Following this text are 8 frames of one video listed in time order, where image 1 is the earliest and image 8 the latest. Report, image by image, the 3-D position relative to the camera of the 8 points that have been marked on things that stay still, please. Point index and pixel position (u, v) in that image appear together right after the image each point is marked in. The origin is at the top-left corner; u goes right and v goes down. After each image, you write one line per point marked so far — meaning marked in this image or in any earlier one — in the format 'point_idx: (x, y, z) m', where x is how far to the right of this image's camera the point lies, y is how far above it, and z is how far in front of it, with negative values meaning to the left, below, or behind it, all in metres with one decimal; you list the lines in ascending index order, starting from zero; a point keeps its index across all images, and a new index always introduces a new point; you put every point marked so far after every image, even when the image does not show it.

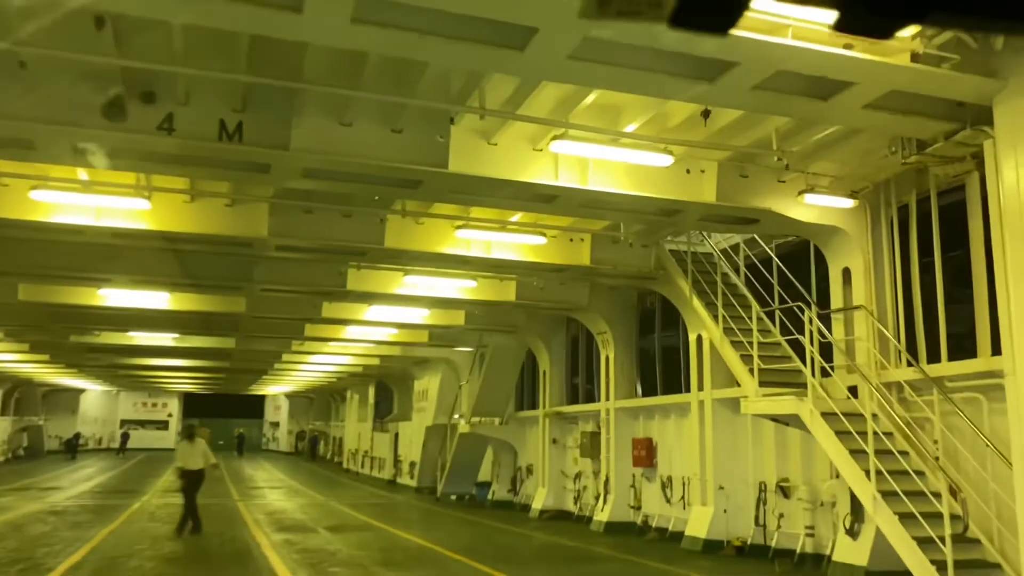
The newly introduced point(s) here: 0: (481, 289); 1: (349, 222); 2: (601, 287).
0: (-0.6, 0.0, +16.2) m
1: (-2.3, +0.9, +12.3) m
2: (+1.7, 0.0, +16.9) m
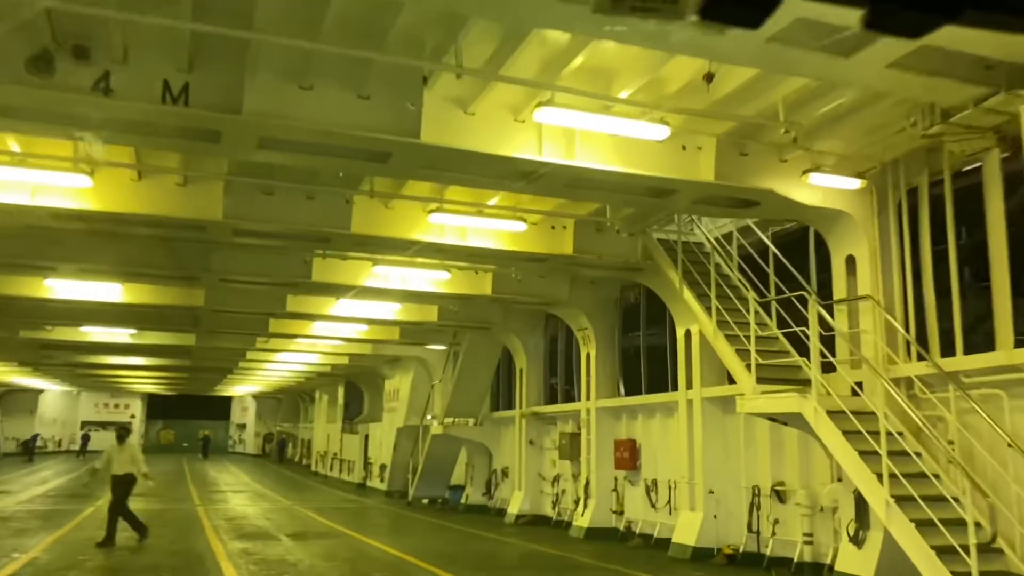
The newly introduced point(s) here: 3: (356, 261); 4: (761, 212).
0: (-1.0, +0.1, +15.3) m
1: (-2.6, +1.1, +11.4) m
2: (+1.3, +0.1, +16.1) m
3: (-2.6, +0.5, +14.8) m
4: (+2.9, +0.9, +10.0) m
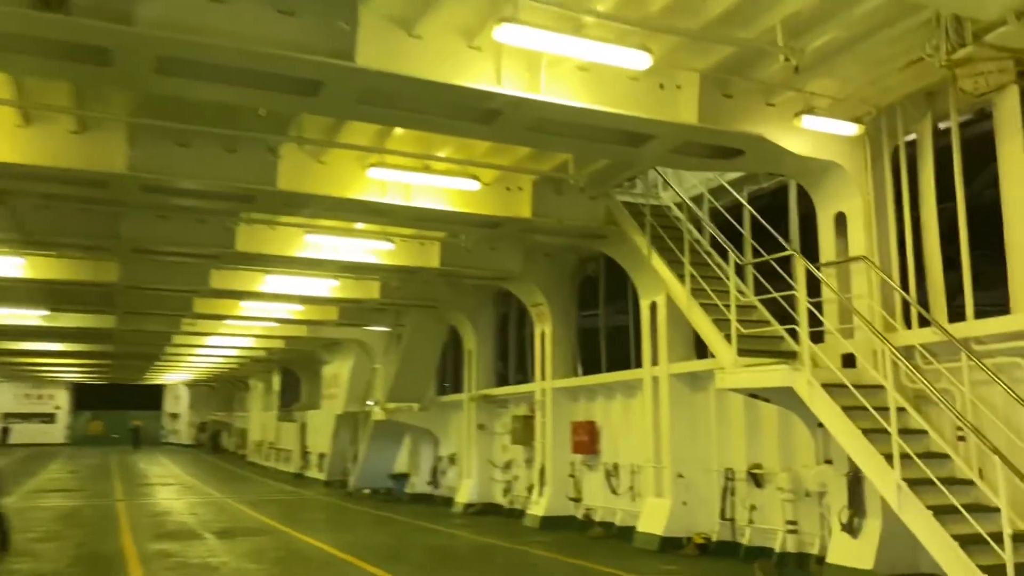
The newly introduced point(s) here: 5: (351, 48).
0: (-1.9, +0.6, +14.0) m
1: (-3.2, +1.5, +9.9) m
2: (+0.4, +0.6, +14.9) m
3: (-3.4, +0.9, +13.3) m
4: (+2.4, +1.3, +8.9) m
5: (-1.3, +1.9, +6.8) m
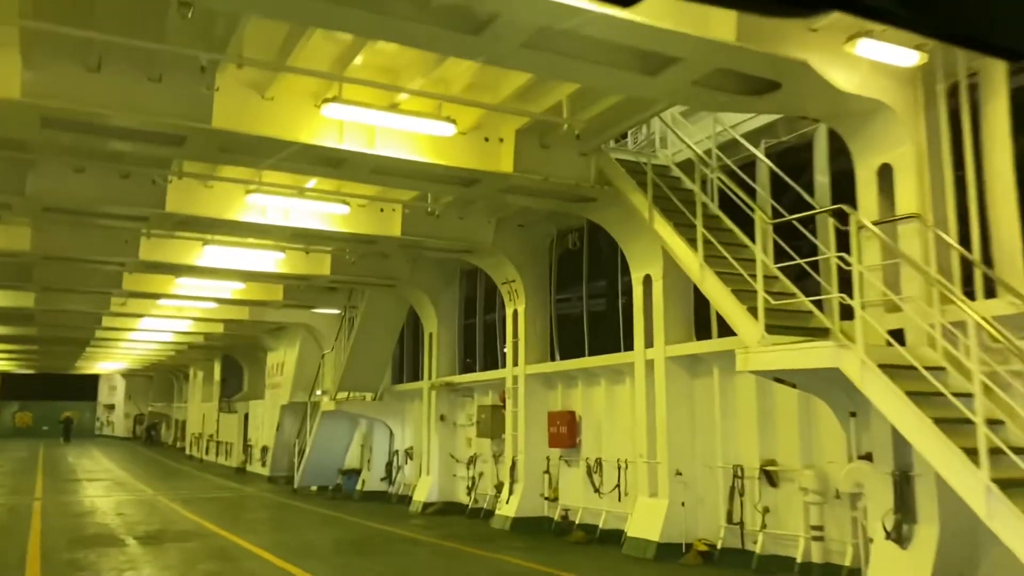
0: (-2.2, +1.0, +12.3) m
1: (-3.3, +1.9, +8.2) m
2: (0.0, +1.0, +13.3) m
3: (-3.8, +1.3, +11.6) m
4: (+2.3, +1.6, +7.5) m
5: (-1.2, +2.2, +5.2) m
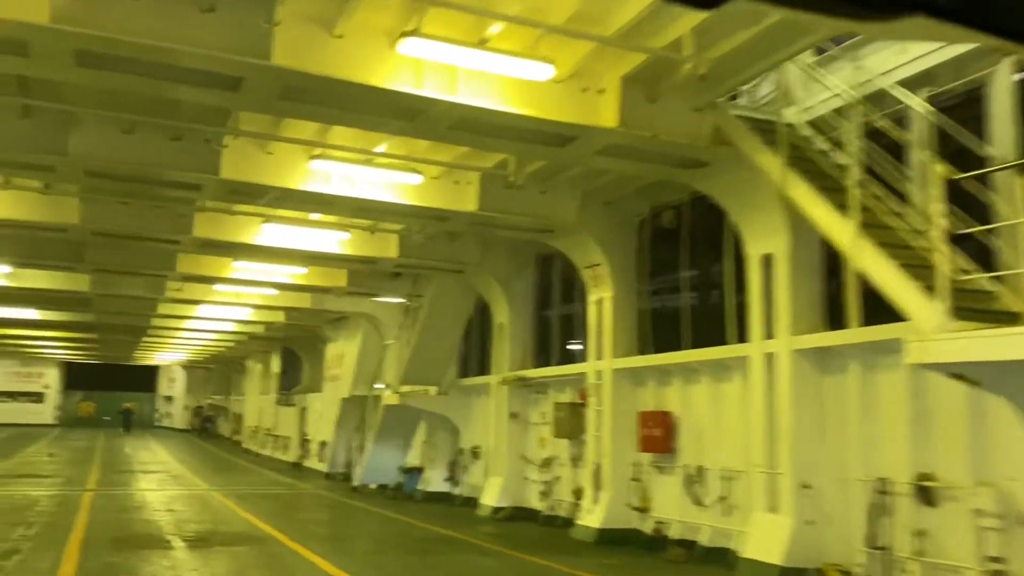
0: (-1.1, +1.2, +11.1) m
1: (-2.4, +2.1, +7.0) m
2: (+1.2, +1.2, +11.9) m
3: (-2.7, +1.6, +10.4) m
4: (+3.1, +1.8, +5.9) m
5: (-0.5, +2.5, +3.9) m
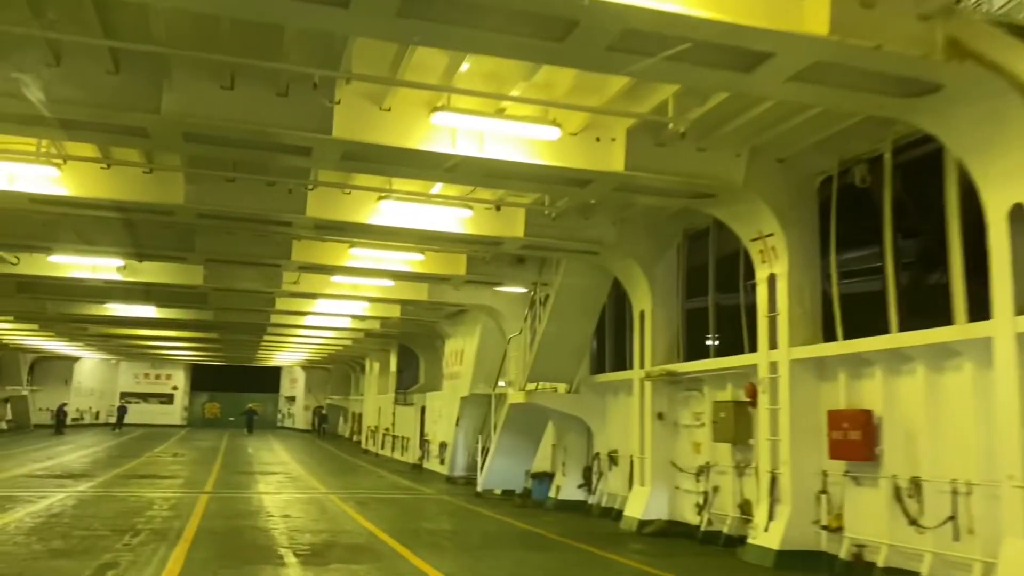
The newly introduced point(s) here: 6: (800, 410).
0: (+0.6, +1.5, +9.4) m
1: (-1.2, +2.4, +5.5) m
2: (+2.9, +1.5, +10.0) m
3: (-1.1, +1.8, +9.0) m
4: (+4.1, +2.1, +3.8) m
5: (+0.2, +2.7, +2.2) m
6: (+3.3, -1.4, +9.8) m
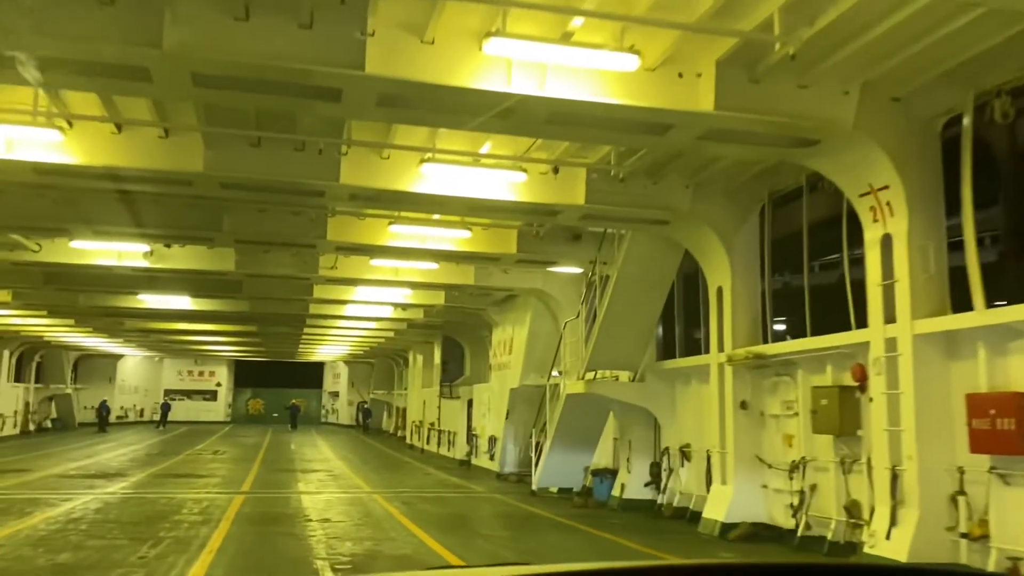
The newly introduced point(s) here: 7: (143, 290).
0: (+1.2, +1.8, +7.9) m
1: (-0.8, +2.7, +4.1) m
2: (+3.6, +1.9, +8.4) m
3: (-0.5, +2.1, +7.5) m
4: (+4.4, +2.5, +2.1) m
5: (+0.5, +3.0, +0.7) m
6: (+3.9, -1.0, +8.2) m
7: (-8.1, 0.0, +19.2) m
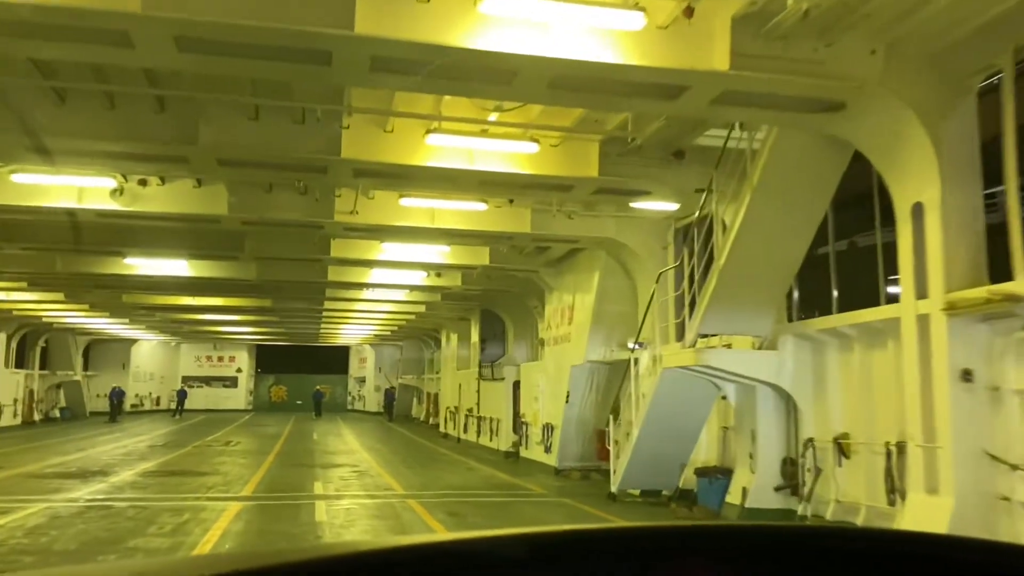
0: (+1.9, +2.5, +4.1) m
1: (-0.2, +3.3, +0.4) m
2: (+4.3, +2.6, +4.5) m
3: (+0.3, +2.8, +3.8) m
4: (+5.0, +3.1, -1.8) m
5: (+1.0, +3.6, -3.1) m
6: (+4.8, -0.3, +4.4) m
7: (-7.0, +0.8, +15.7) m
